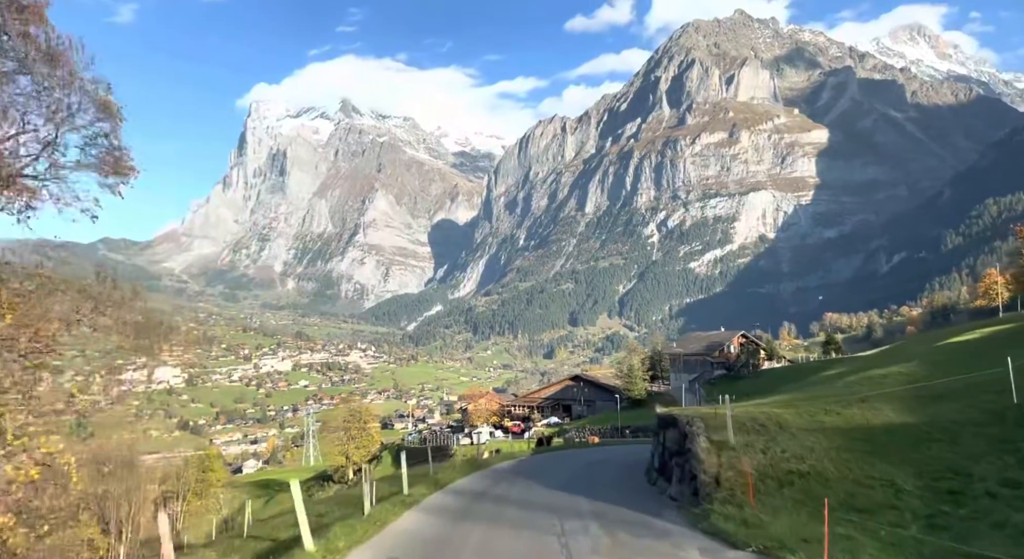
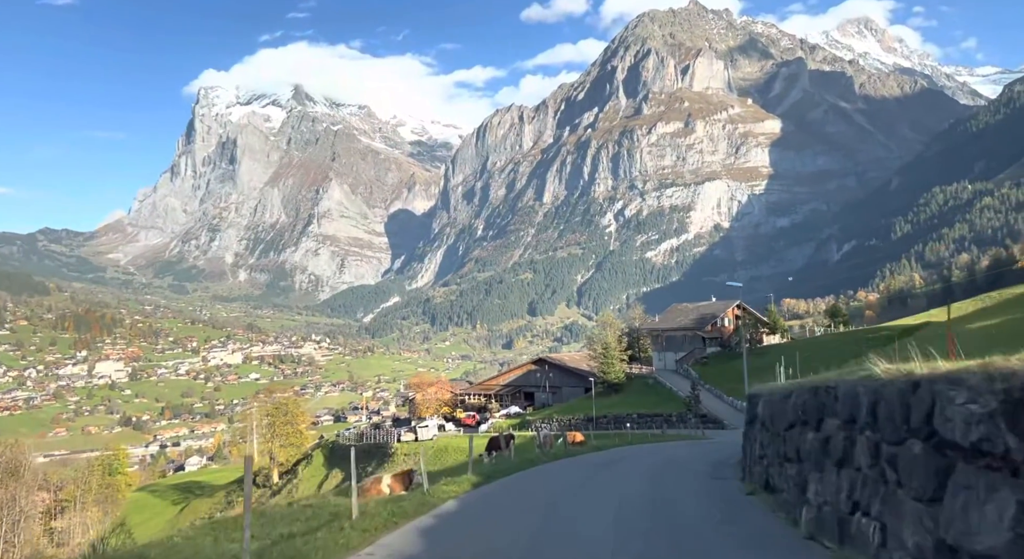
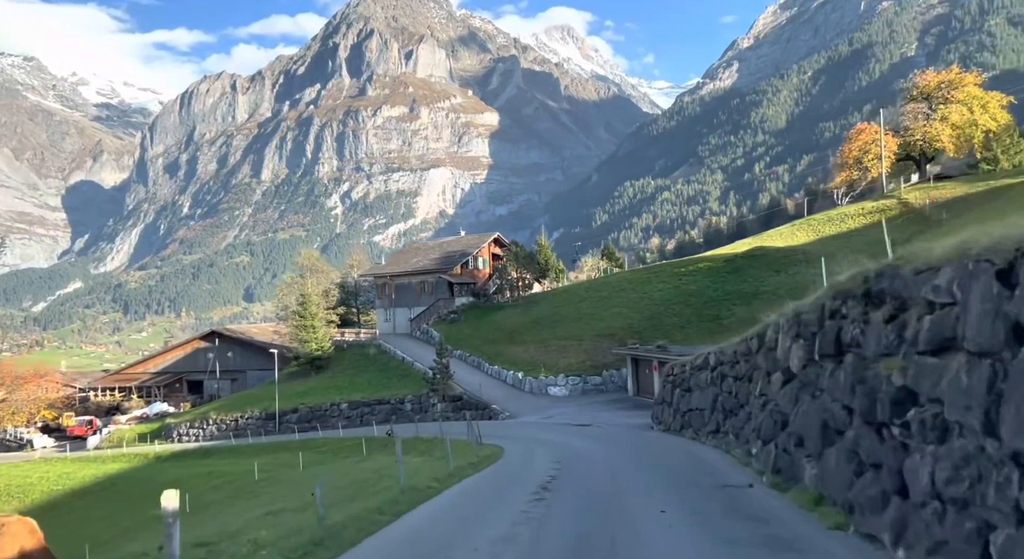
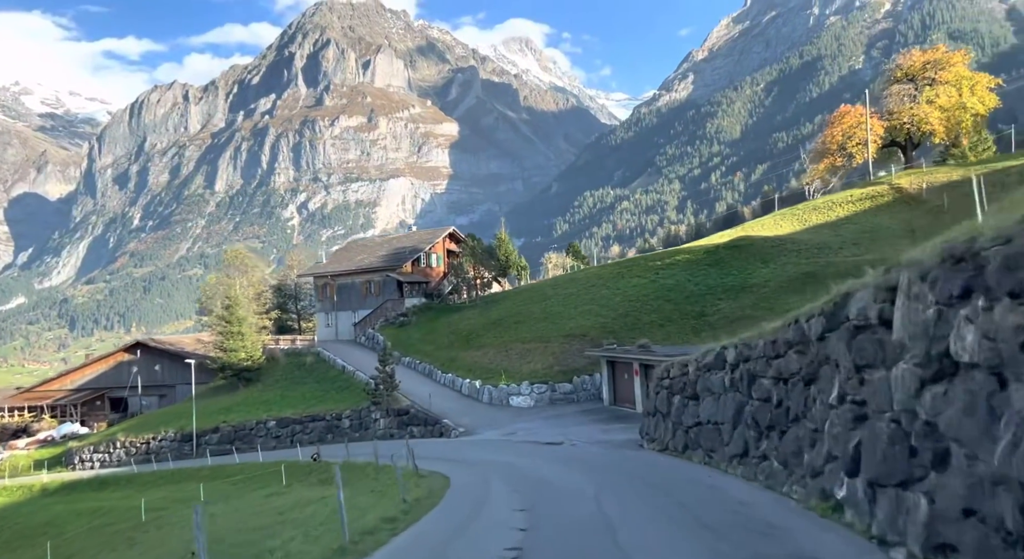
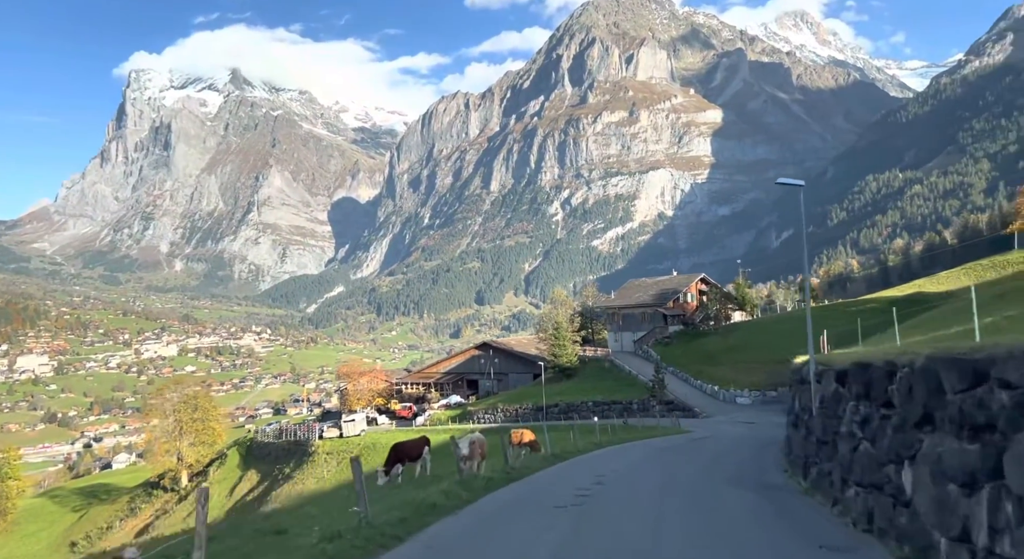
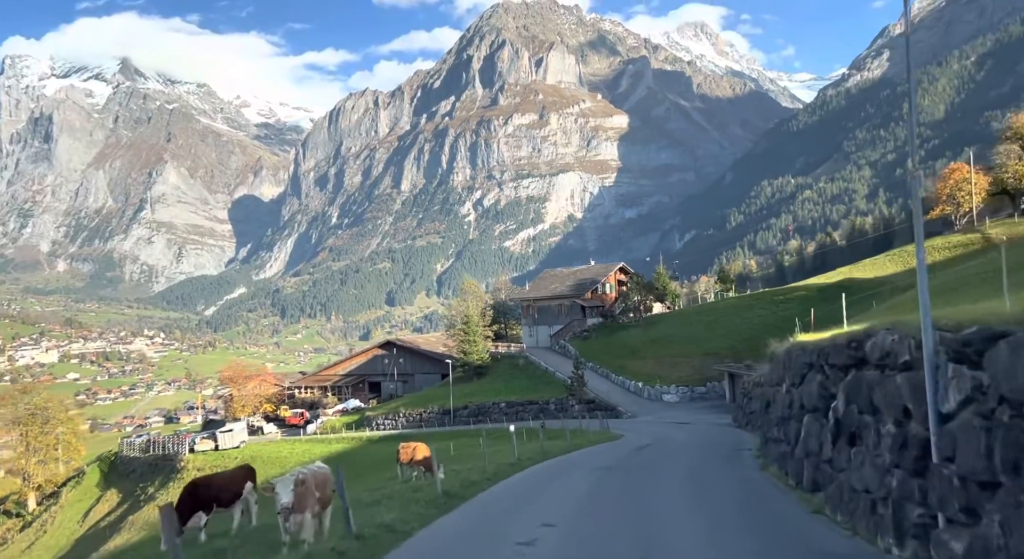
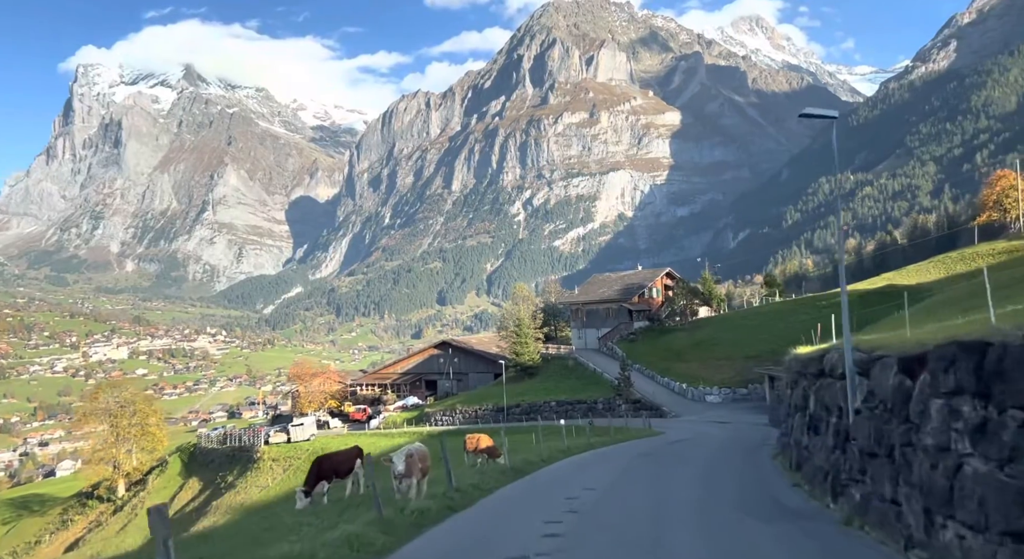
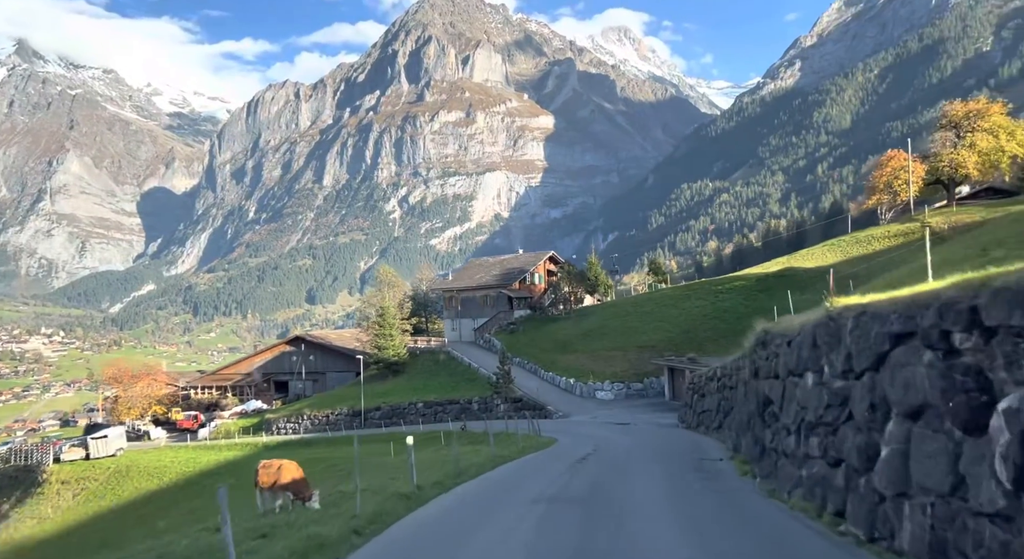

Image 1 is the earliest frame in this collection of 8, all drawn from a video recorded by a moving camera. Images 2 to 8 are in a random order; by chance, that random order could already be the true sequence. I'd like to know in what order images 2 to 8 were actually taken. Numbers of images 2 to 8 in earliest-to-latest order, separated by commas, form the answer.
2, 5, 7, 6, 8, 3, 4
